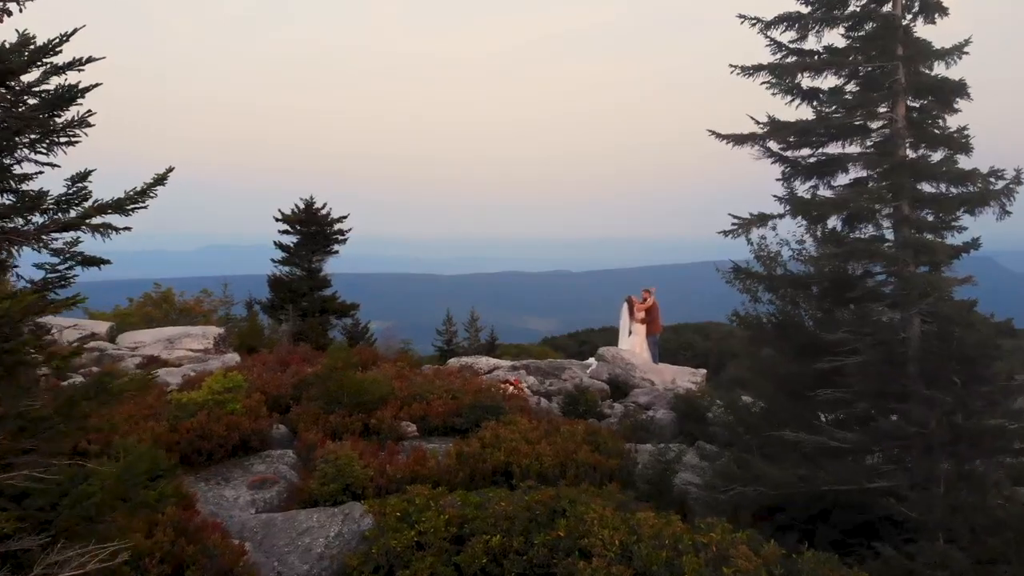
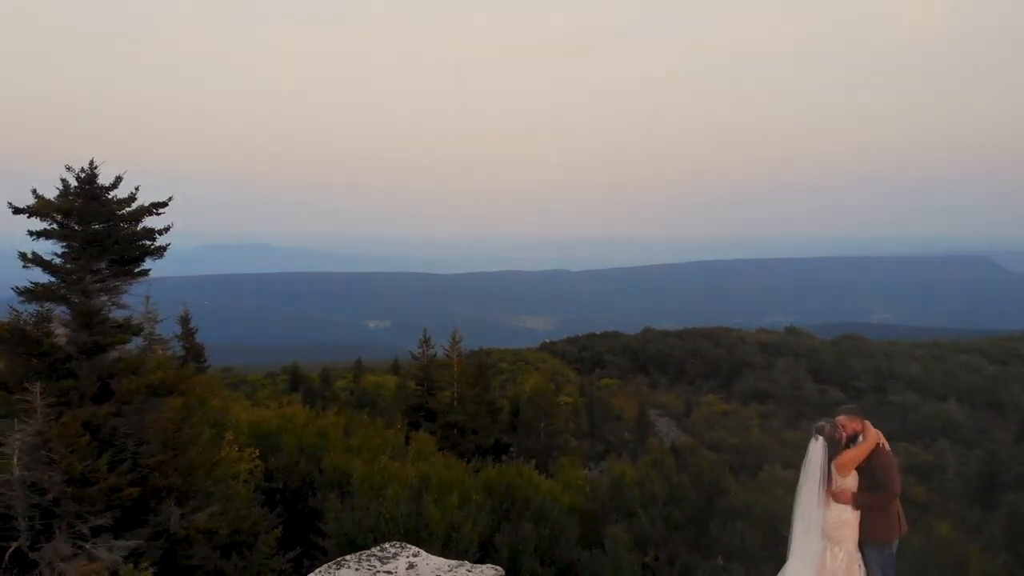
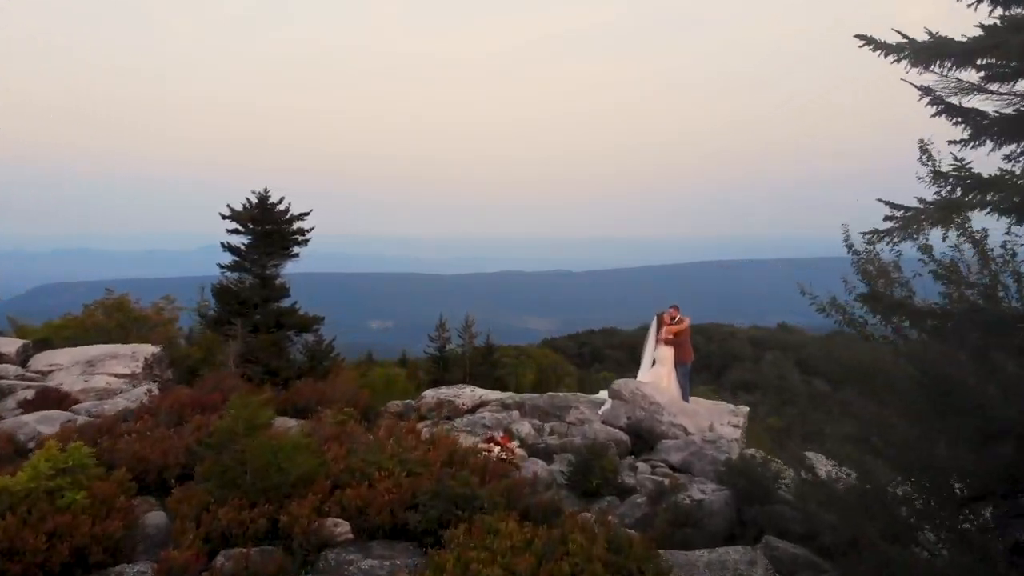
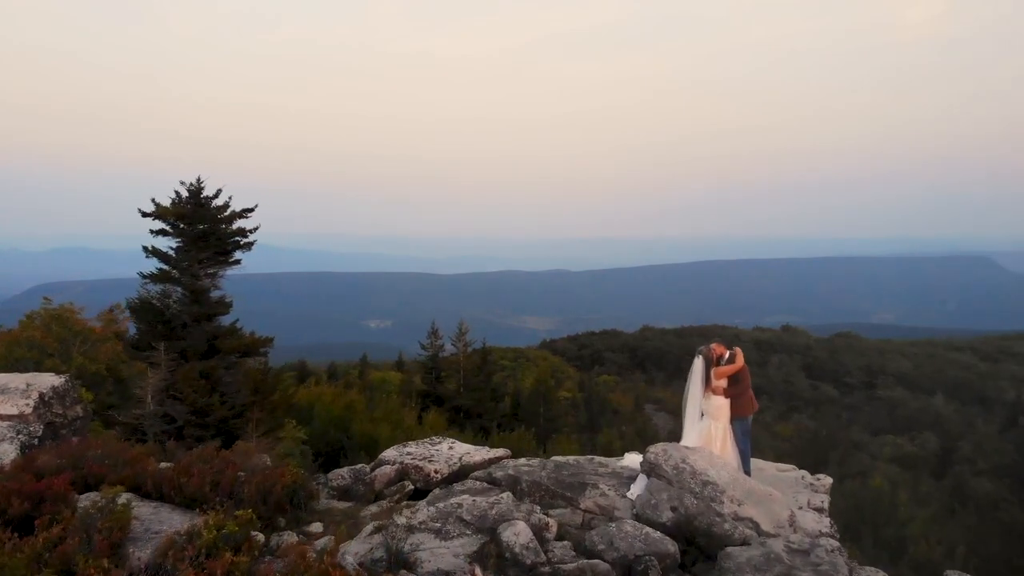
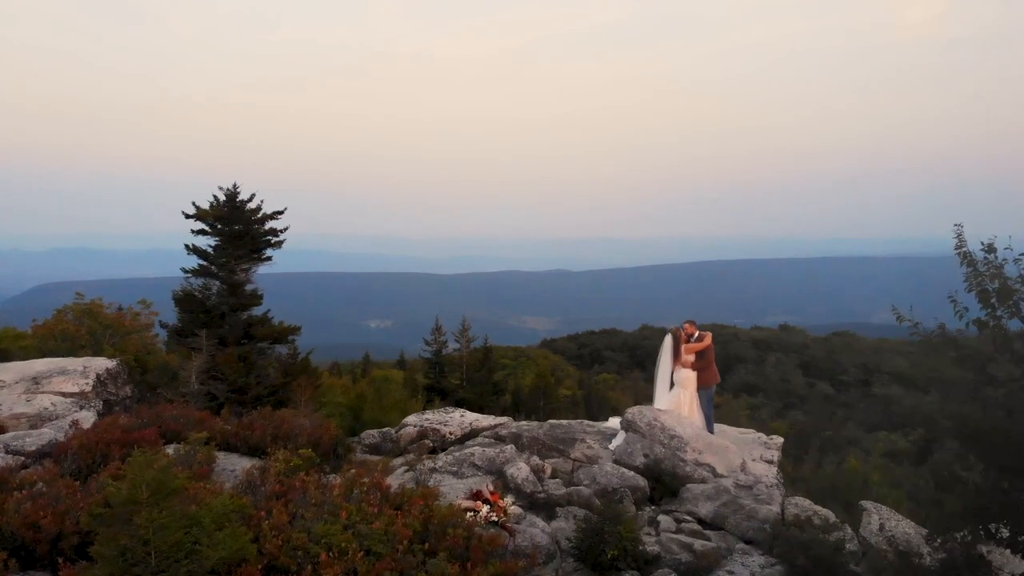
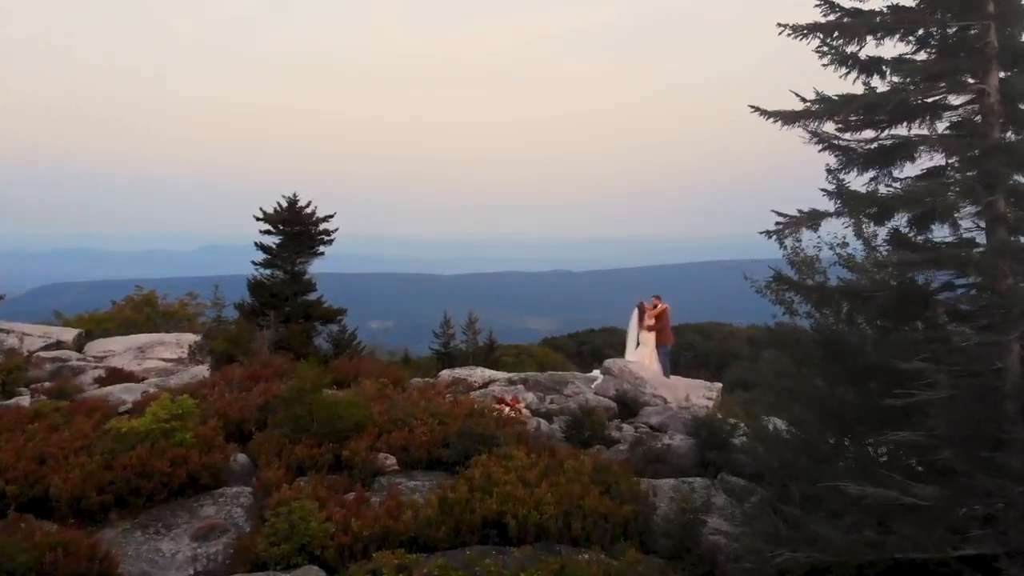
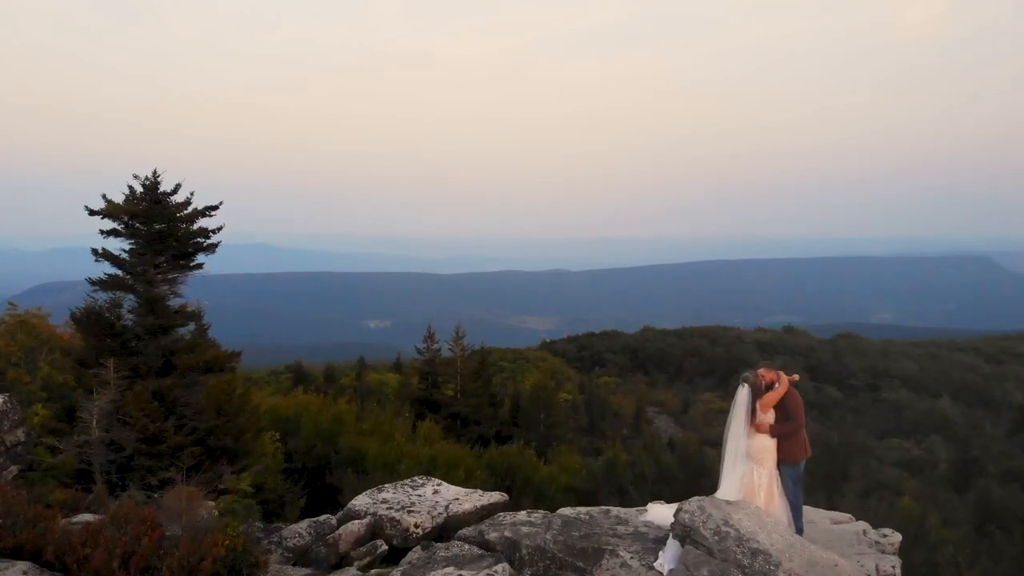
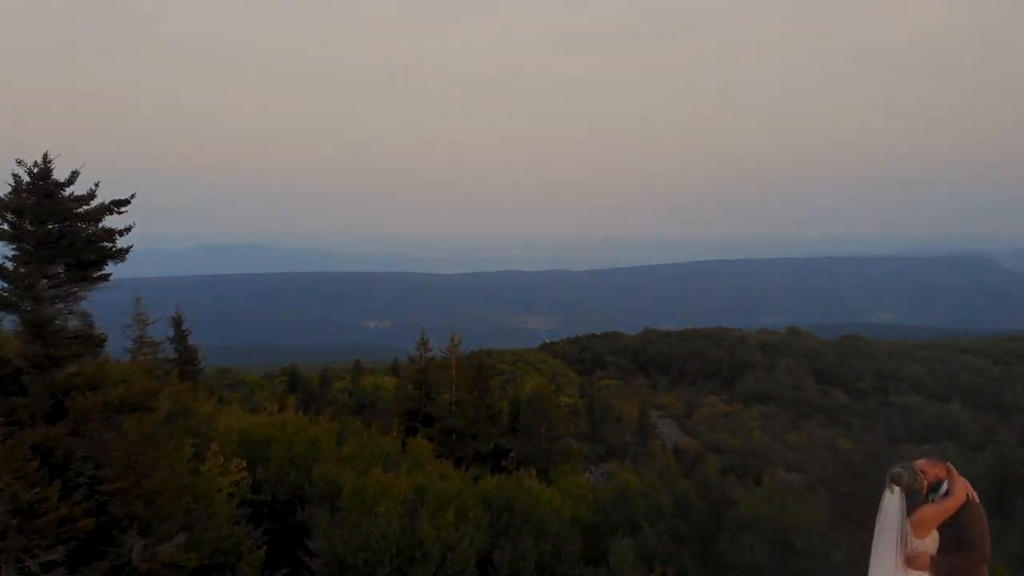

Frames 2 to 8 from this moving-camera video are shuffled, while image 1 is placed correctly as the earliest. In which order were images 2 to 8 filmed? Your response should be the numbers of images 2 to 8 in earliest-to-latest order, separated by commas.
6, 3, 5, 4, 7, 2, 8
